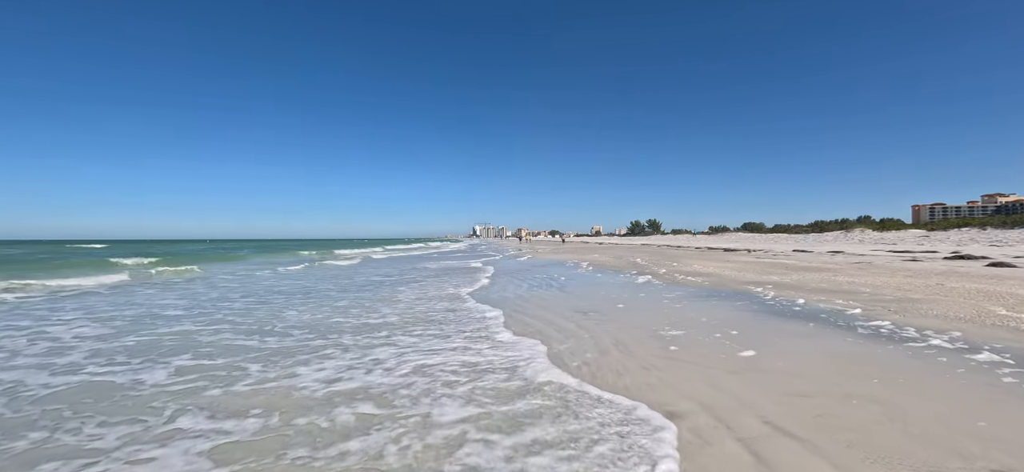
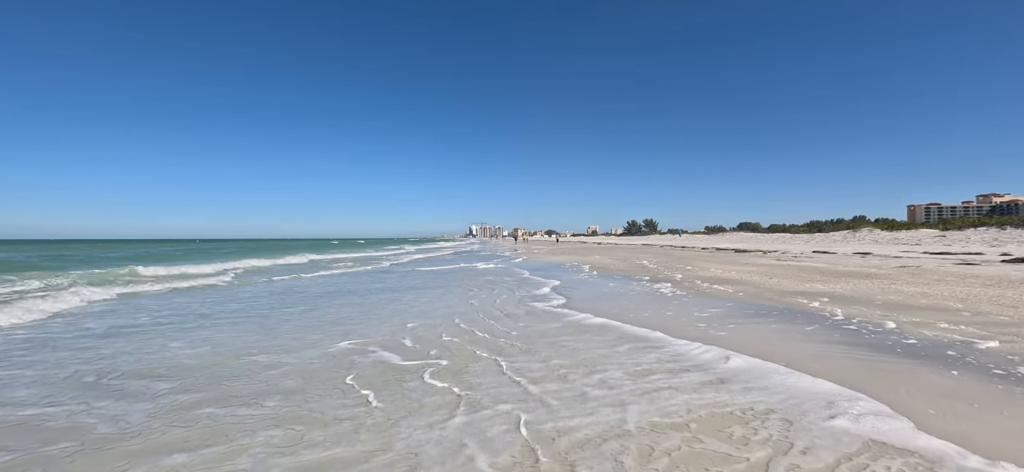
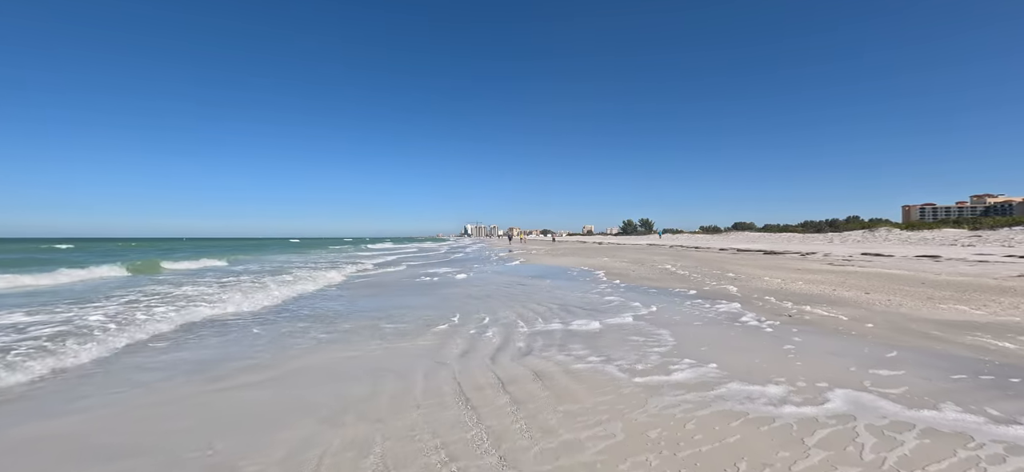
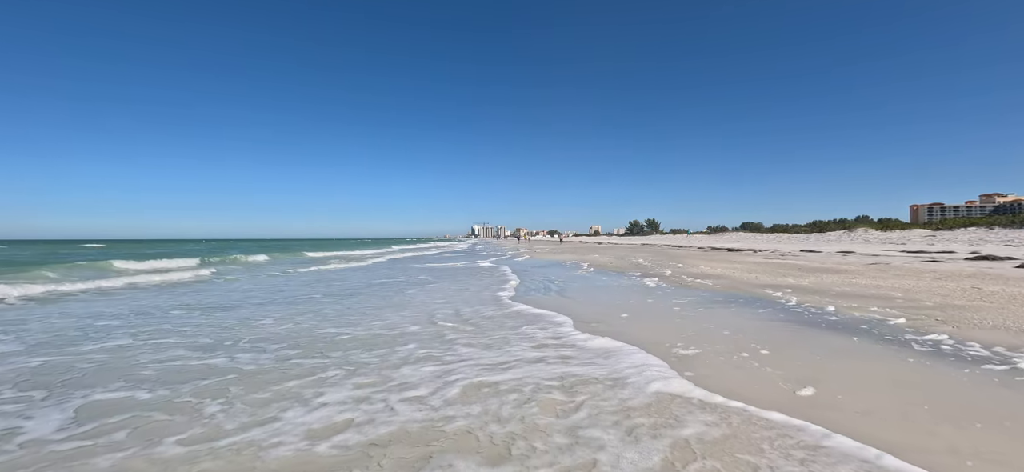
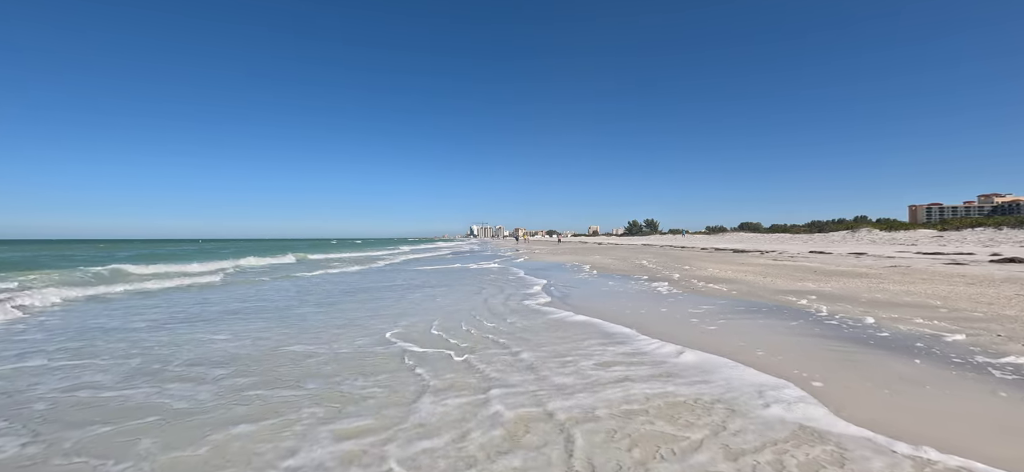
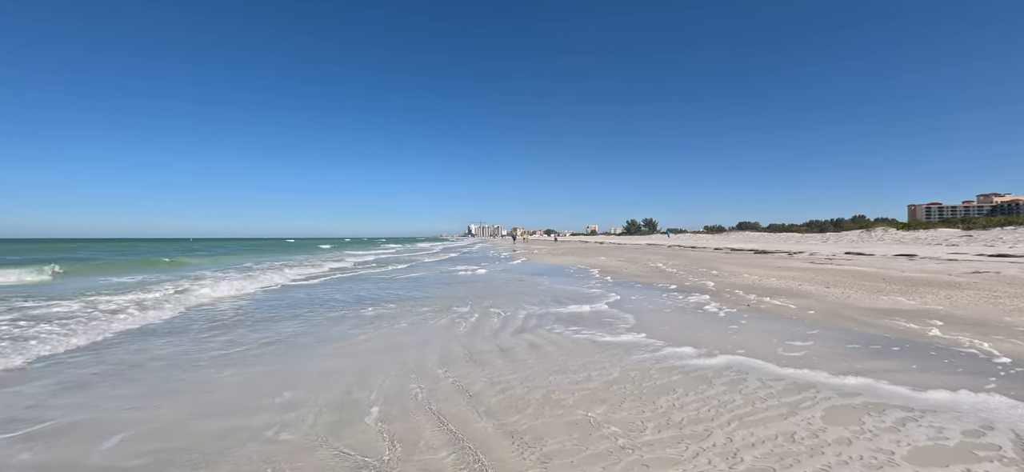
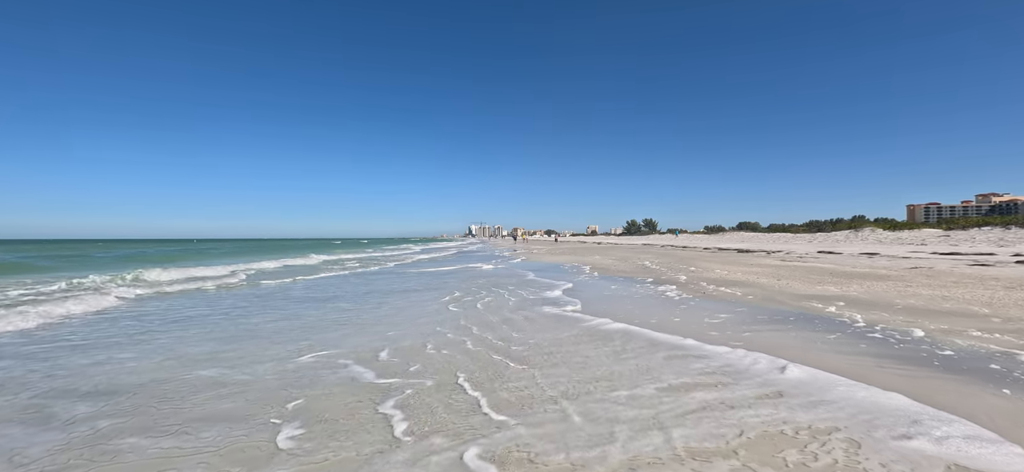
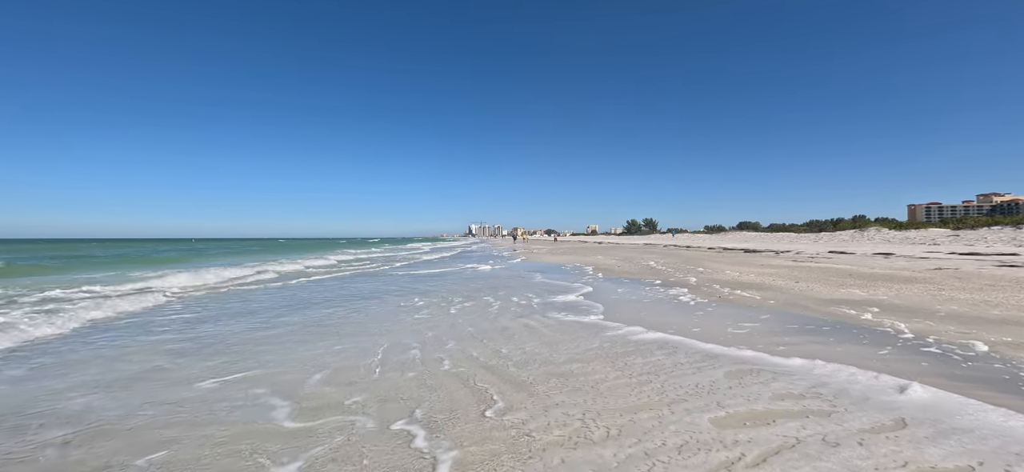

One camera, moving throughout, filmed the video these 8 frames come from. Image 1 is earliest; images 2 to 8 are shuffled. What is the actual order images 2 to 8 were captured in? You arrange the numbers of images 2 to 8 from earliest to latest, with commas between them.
4, 5, 2, 7, 8, 6, 3
